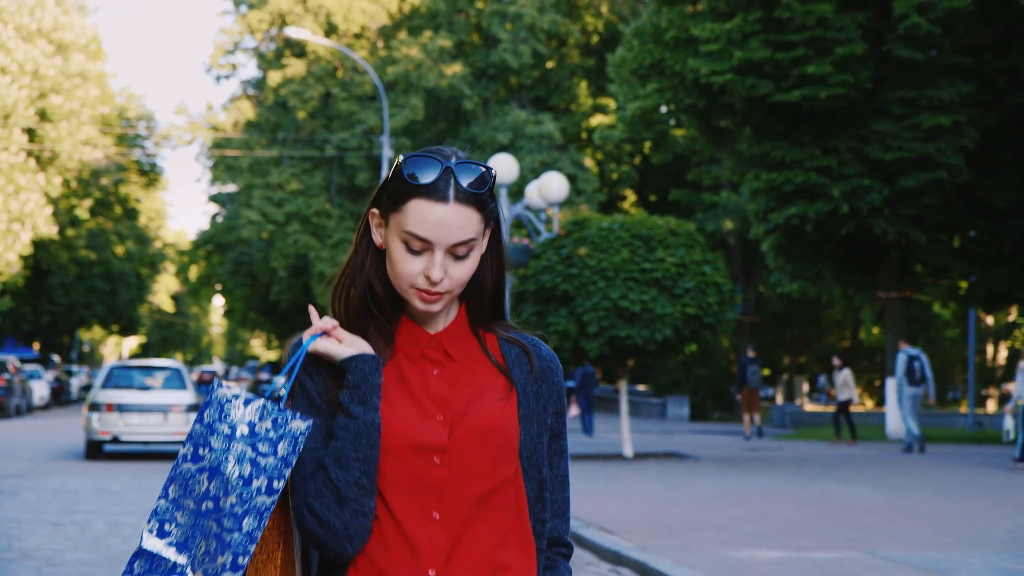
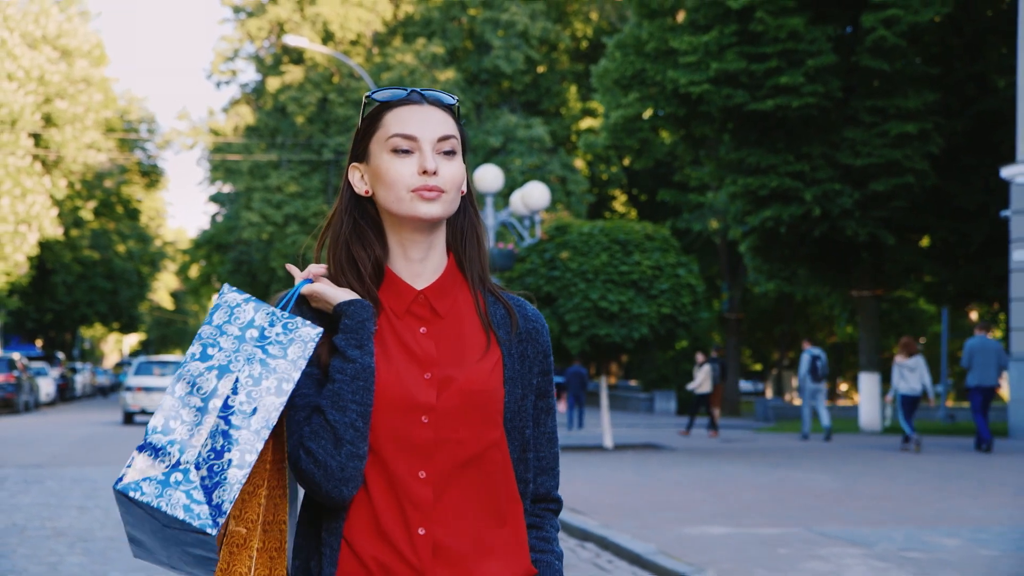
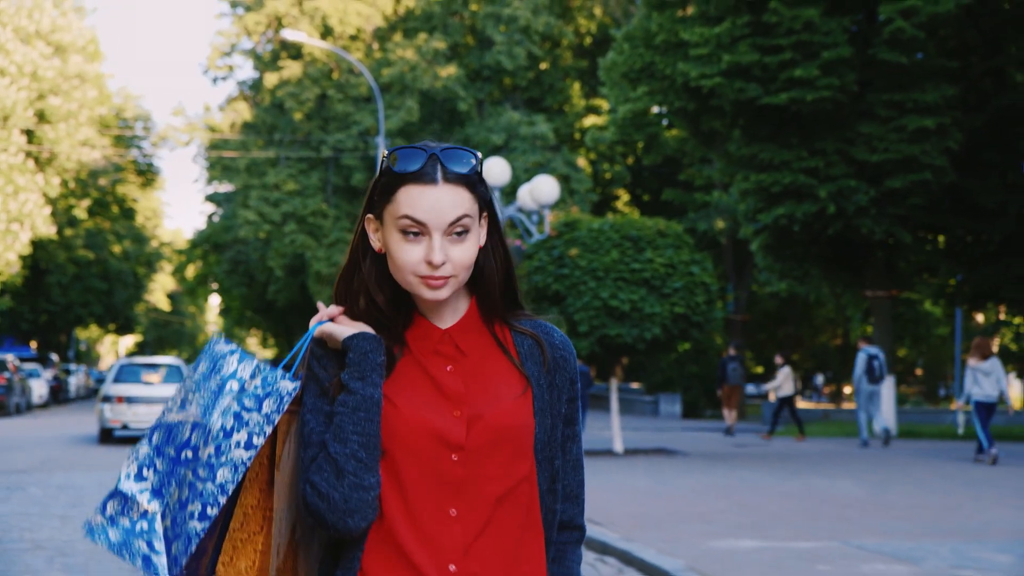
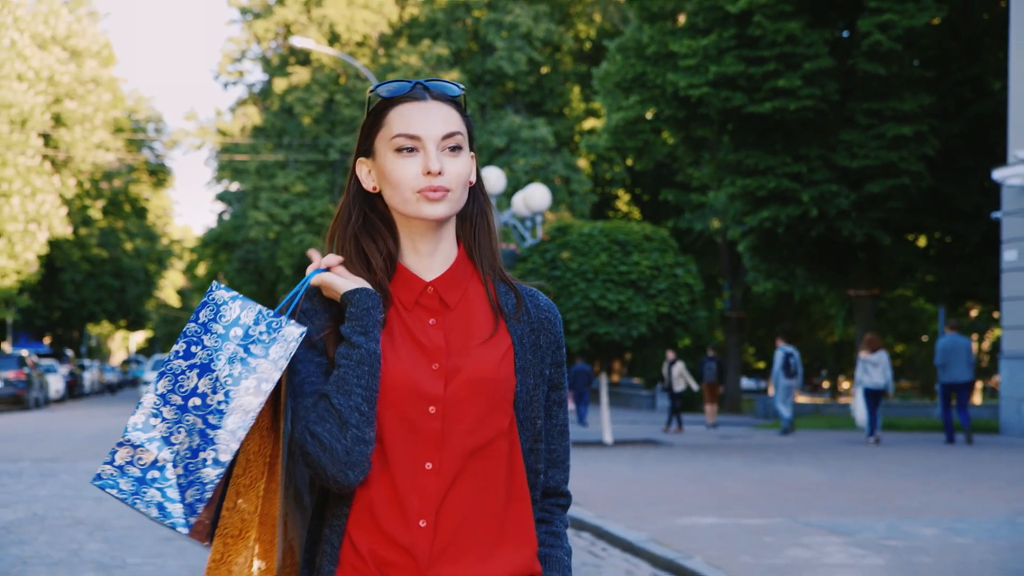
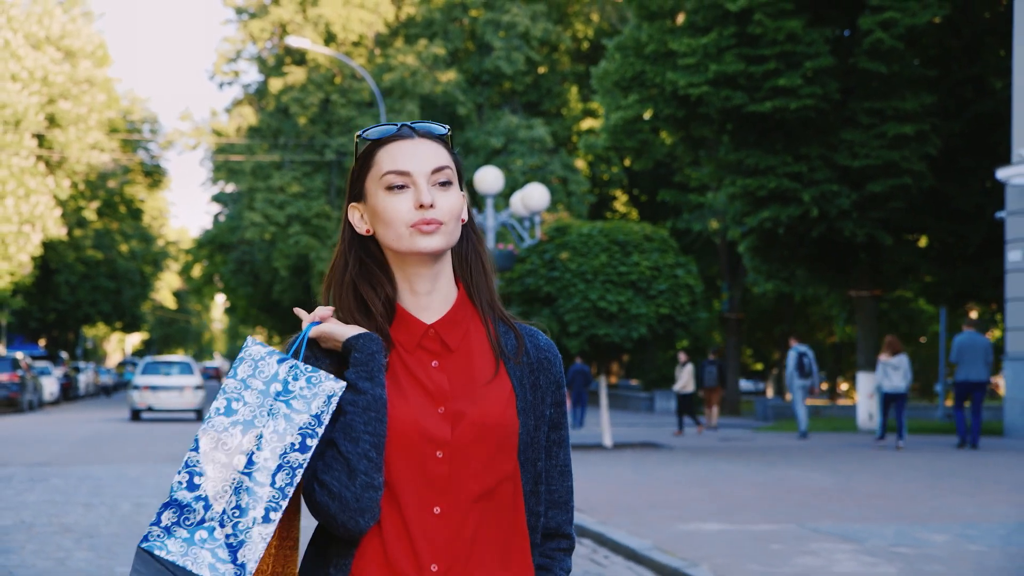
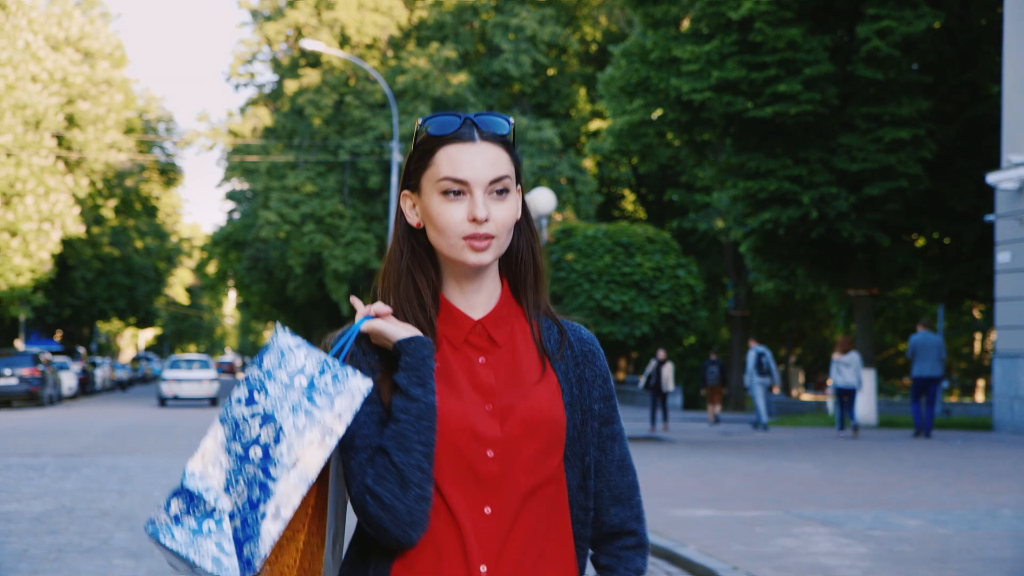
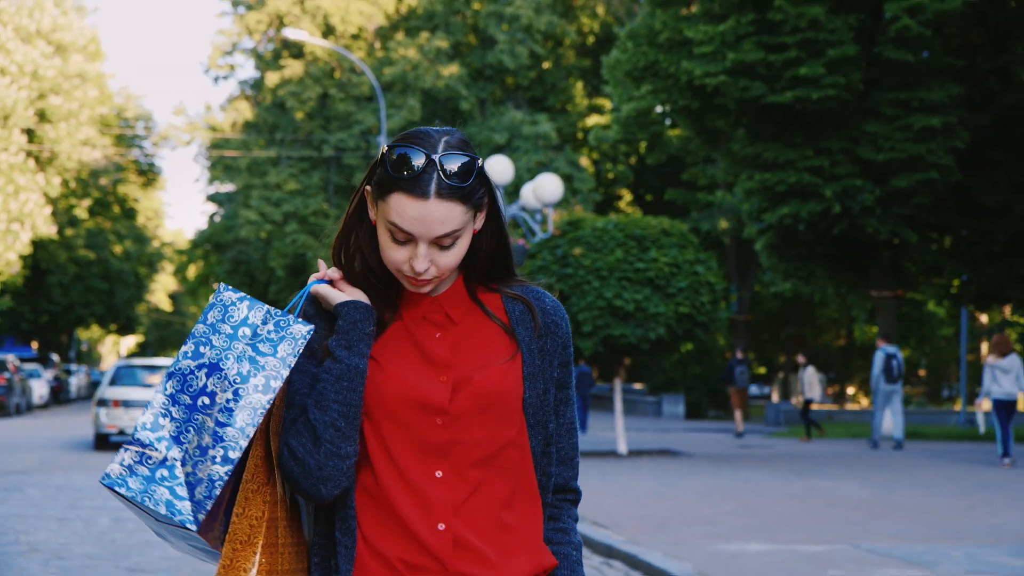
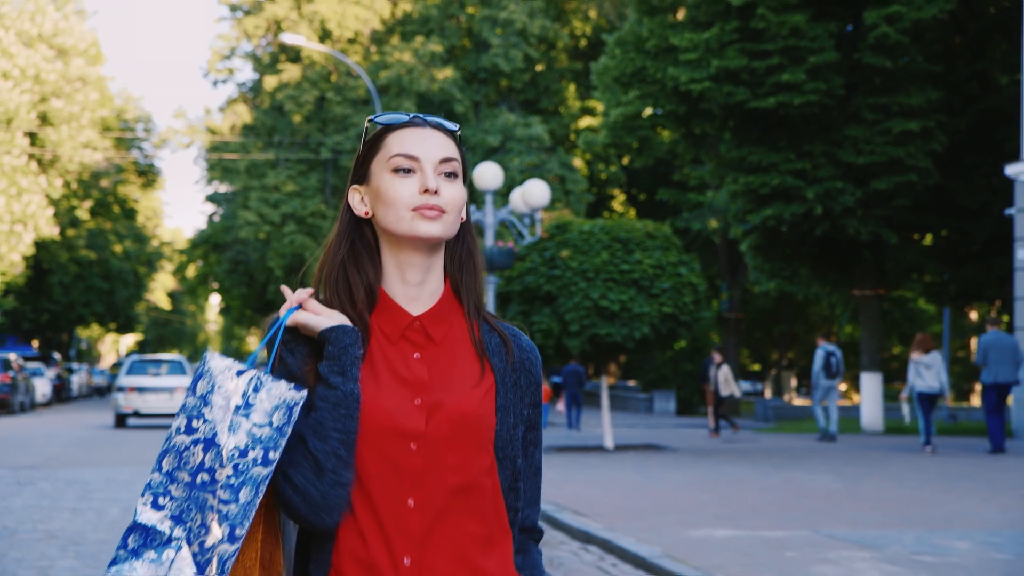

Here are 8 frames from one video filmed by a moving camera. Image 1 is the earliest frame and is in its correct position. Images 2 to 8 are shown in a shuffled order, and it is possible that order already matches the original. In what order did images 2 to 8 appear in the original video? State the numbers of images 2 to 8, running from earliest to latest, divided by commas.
7, 3, 8, 2, 5, 4, 6
